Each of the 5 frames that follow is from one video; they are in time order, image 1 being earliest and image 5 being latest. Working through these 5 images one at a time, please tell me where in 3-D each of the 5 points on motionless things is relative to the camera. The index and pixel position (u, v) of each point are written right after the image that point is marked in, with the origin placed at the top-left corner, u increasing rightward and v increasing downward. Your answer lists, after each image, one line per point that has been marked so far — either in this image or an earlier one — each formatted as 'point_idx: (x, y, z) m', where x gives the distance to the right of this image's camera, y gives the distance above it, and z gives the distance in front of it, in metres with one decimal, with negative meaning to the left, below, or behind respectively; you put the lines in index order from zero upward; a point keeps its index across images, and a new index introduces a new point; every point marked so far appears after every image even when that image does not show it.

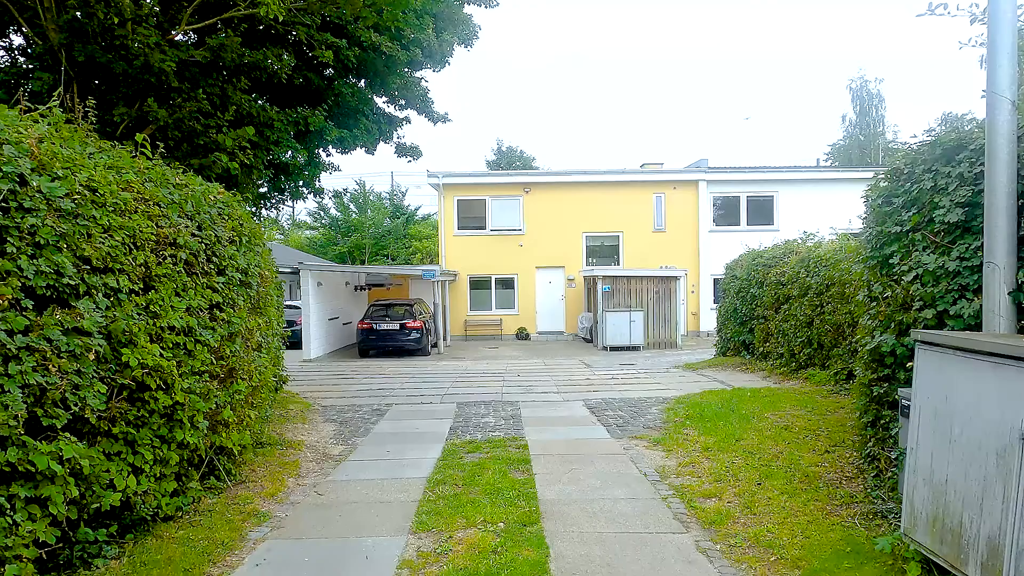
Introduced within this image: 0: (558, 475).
0: (+0.4, -1.6, +5.3) m
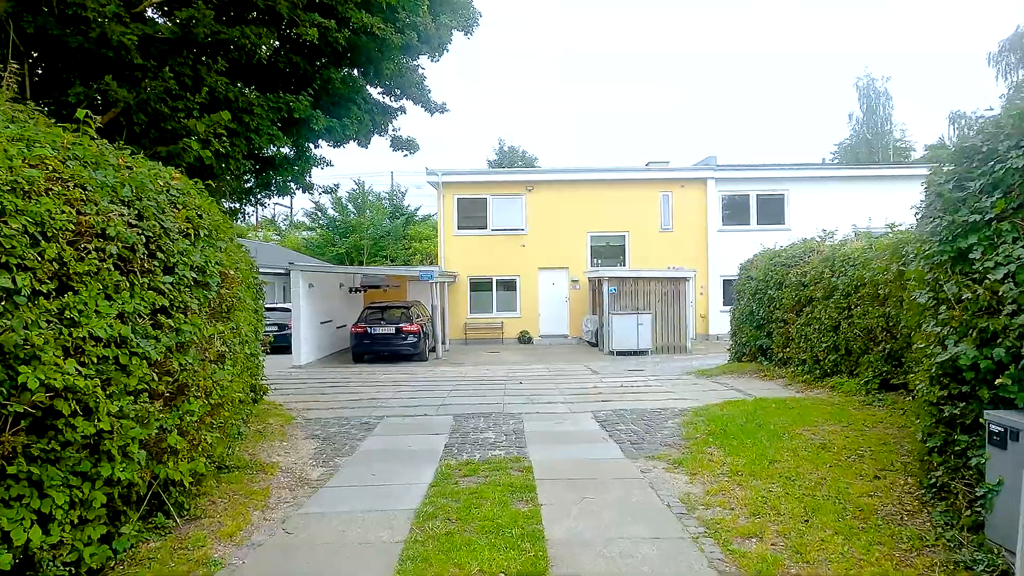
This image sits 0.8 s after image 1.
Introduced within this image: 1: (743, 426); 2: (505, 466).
0: (+0.4, -1.6, +4.5) m
1: (+2.5, -1.5, +6.7) m
2: (-0.1, -1.7, +5.7) m
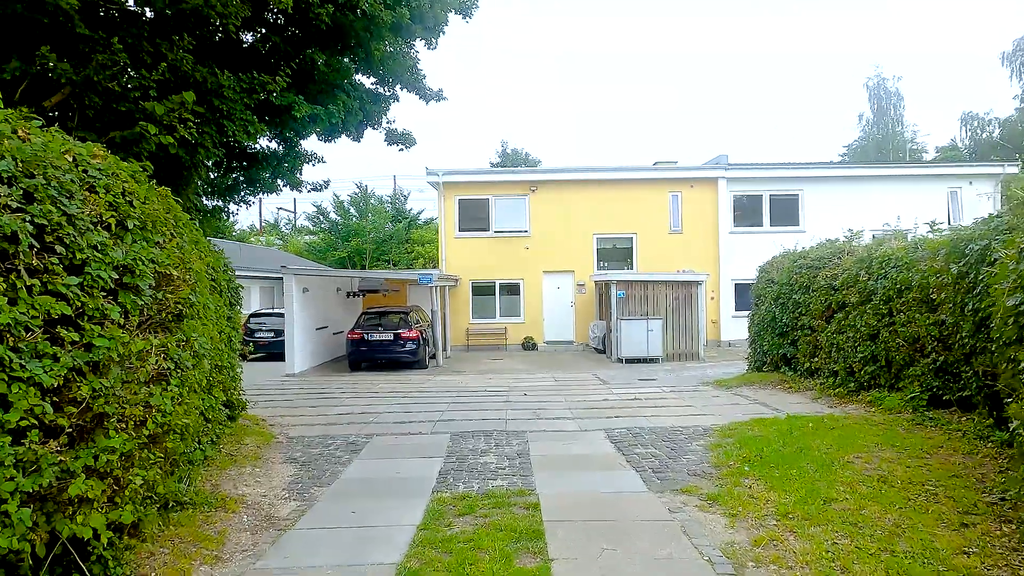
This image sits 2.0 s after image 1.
0: (+0.4, -1.7, +3.7) m
1: (+2.6, -1.6, +5.8) m
2: (0.0, -1.7, +4.8) m
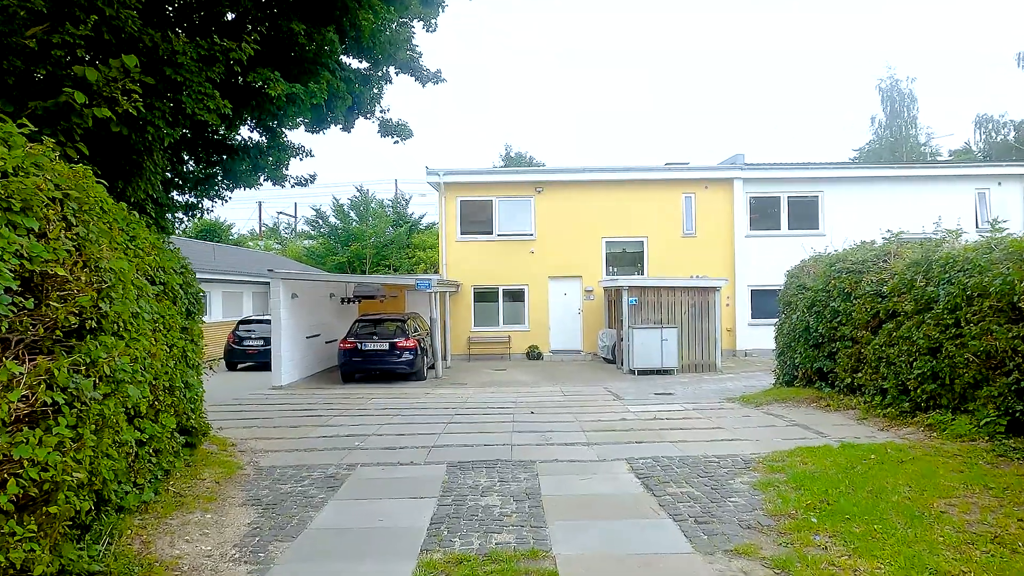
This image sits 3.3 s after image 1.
0: (+0.5, -1.7, +2.6) m
1: (+2.6, -1.6, +4.7) m
2: (0.0, -1.8, +3.7) m
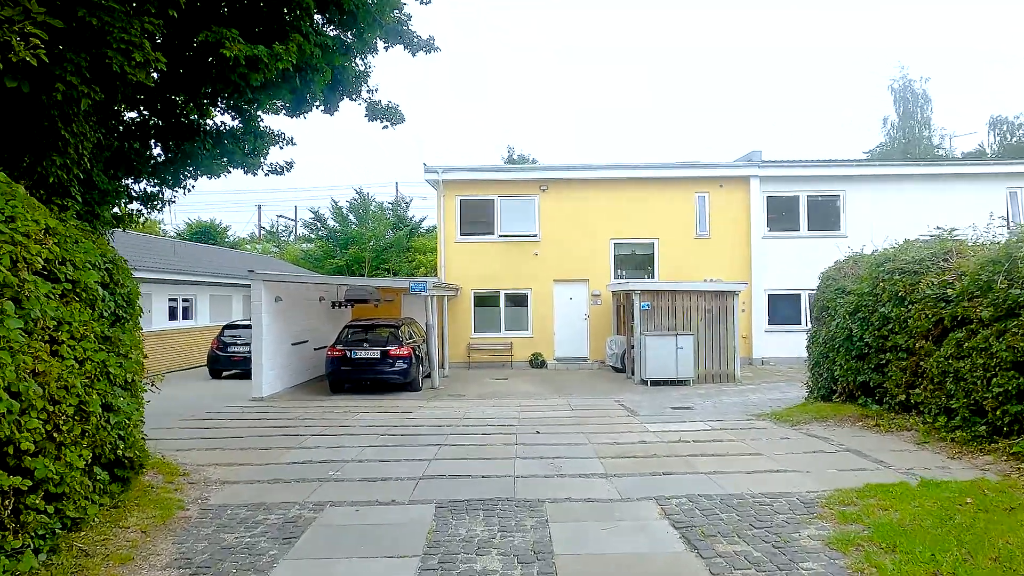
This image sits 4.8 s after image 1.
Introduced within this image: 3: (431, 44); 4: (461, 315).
0: (+0.5, -1.7, +1.4) m
1: (+2.7, -1.6, +3.5) m
2: (0.0, -1.7, +2.6) m
3: (-1.0, +2.9, +7.2) m
4: (-1.5, -0.8, +18.5) m
